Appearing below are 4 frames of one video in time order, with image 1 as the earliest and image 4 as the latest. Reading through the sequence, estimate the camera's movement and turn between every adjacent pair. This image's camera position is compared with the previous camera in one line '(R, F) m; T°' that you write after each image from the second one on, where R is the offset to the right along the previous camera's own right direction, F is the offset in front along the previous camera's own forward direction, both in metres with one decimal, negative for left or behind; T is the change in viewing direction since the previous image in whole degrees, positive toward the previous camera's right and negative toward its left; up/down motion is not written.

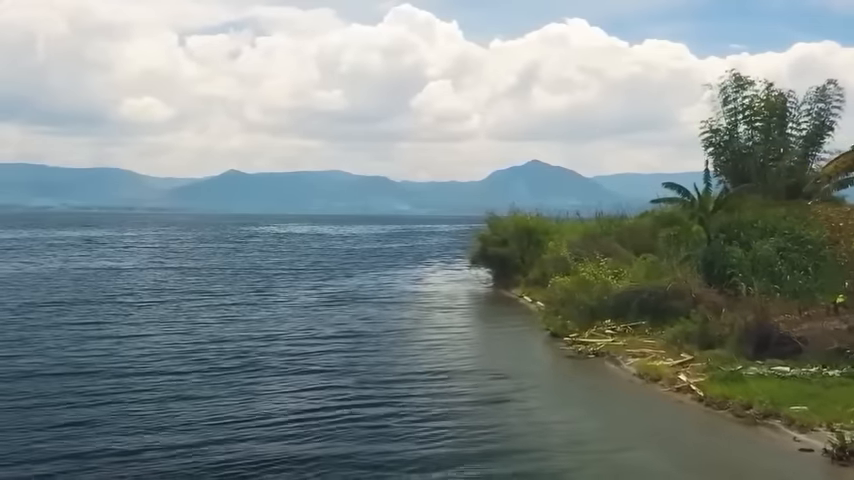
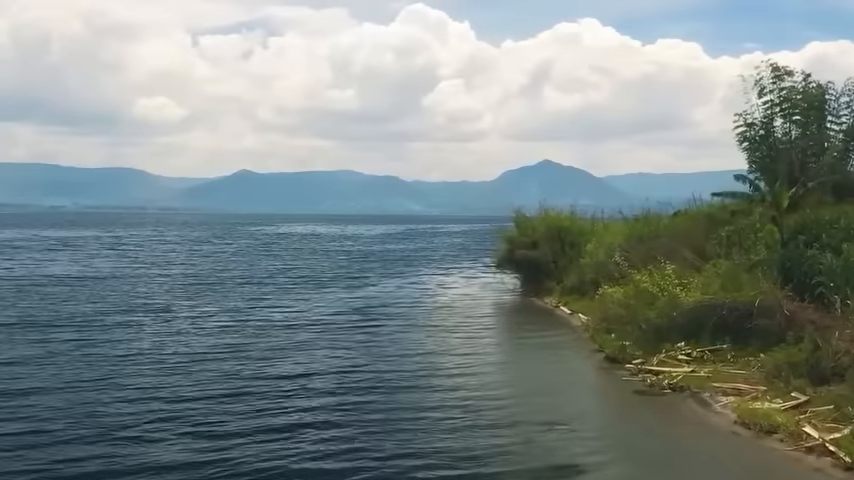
(-0.4, +4.8) m; -1°
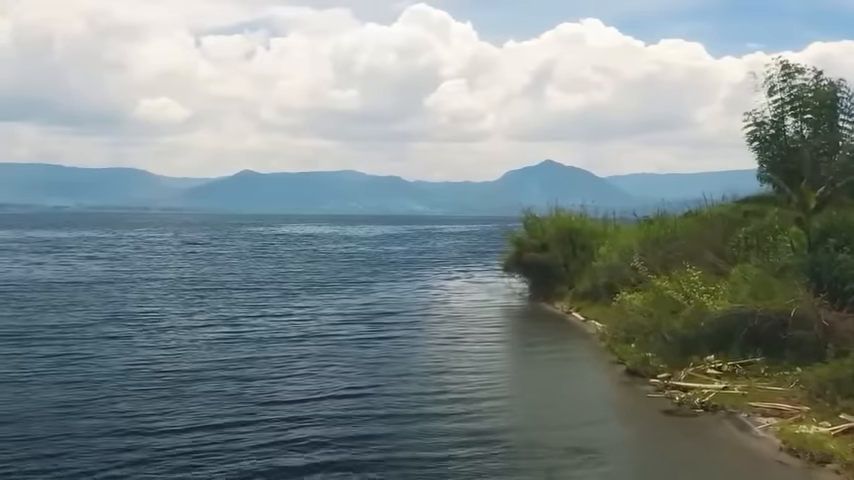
(-0.1, +1.6) m; 0°
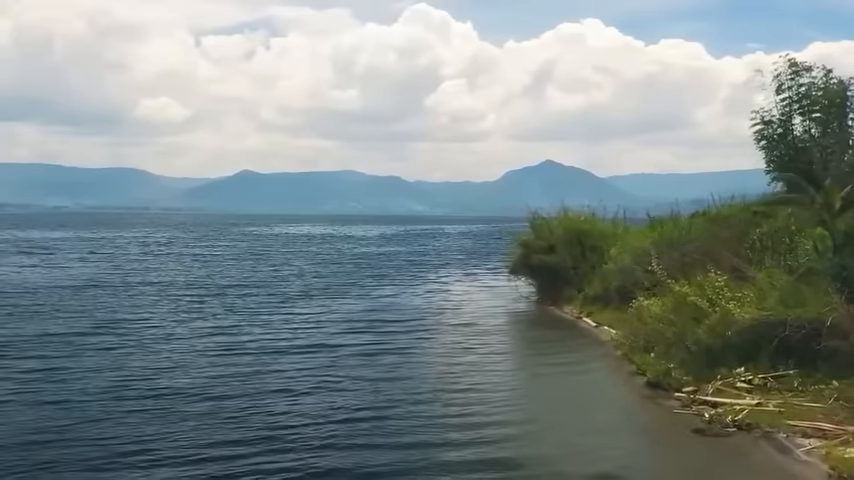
(-0.2, +1.3) m; 0°
